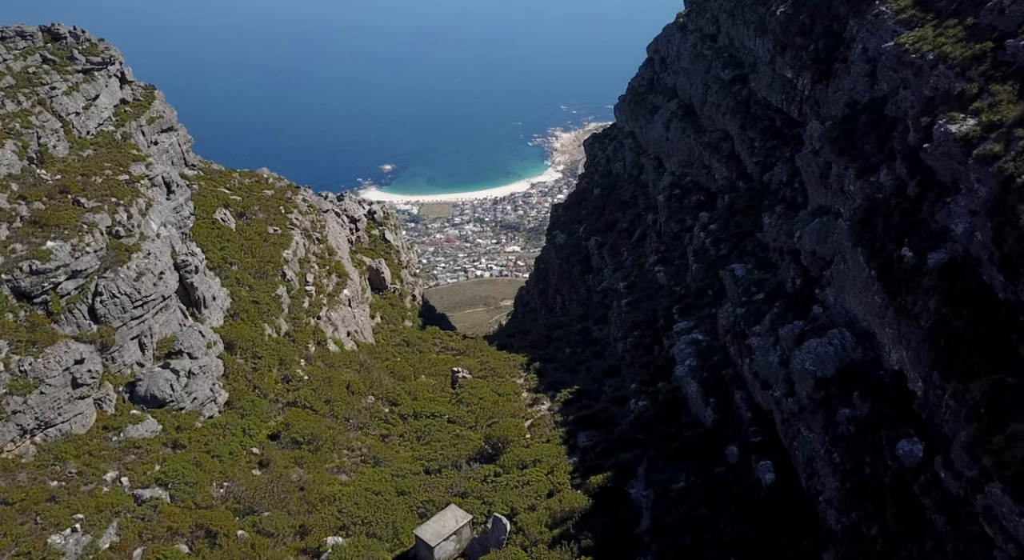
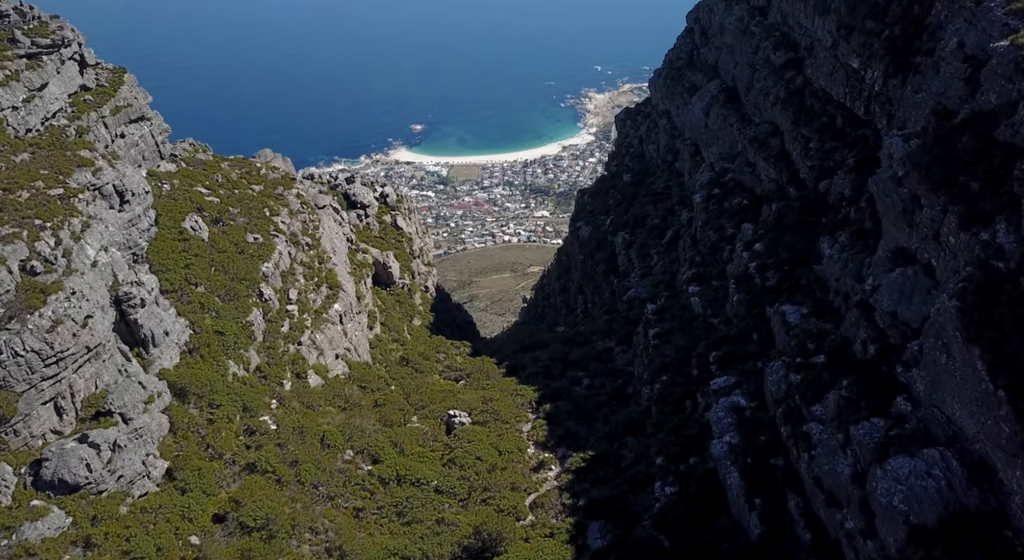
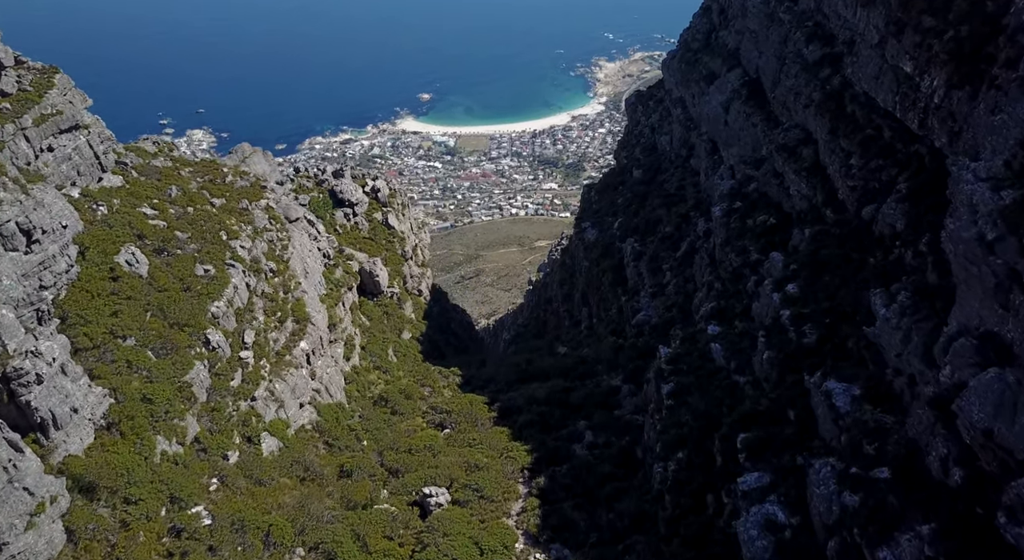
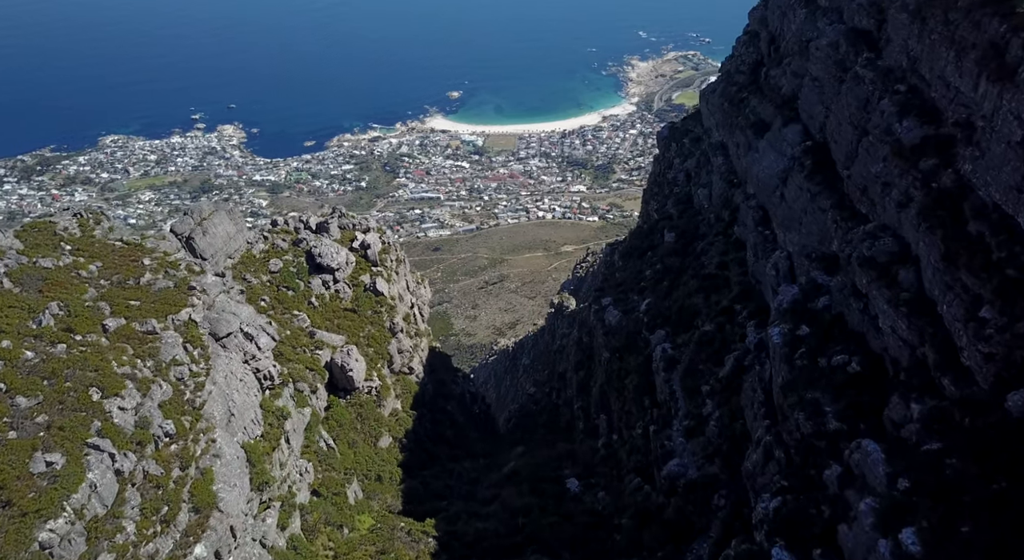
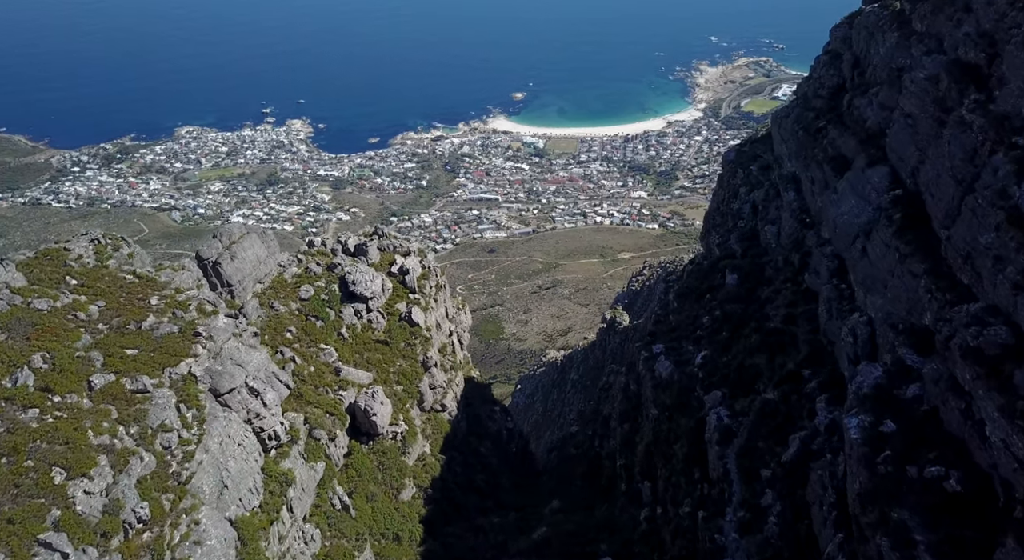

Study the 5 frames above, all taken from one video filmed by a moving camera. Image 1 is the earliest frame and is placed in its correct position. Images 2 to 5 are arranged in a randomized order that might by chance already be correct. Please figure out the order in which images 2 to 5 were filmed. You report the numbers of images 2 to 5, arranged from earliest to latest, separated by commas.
2, 3, 4, 5
